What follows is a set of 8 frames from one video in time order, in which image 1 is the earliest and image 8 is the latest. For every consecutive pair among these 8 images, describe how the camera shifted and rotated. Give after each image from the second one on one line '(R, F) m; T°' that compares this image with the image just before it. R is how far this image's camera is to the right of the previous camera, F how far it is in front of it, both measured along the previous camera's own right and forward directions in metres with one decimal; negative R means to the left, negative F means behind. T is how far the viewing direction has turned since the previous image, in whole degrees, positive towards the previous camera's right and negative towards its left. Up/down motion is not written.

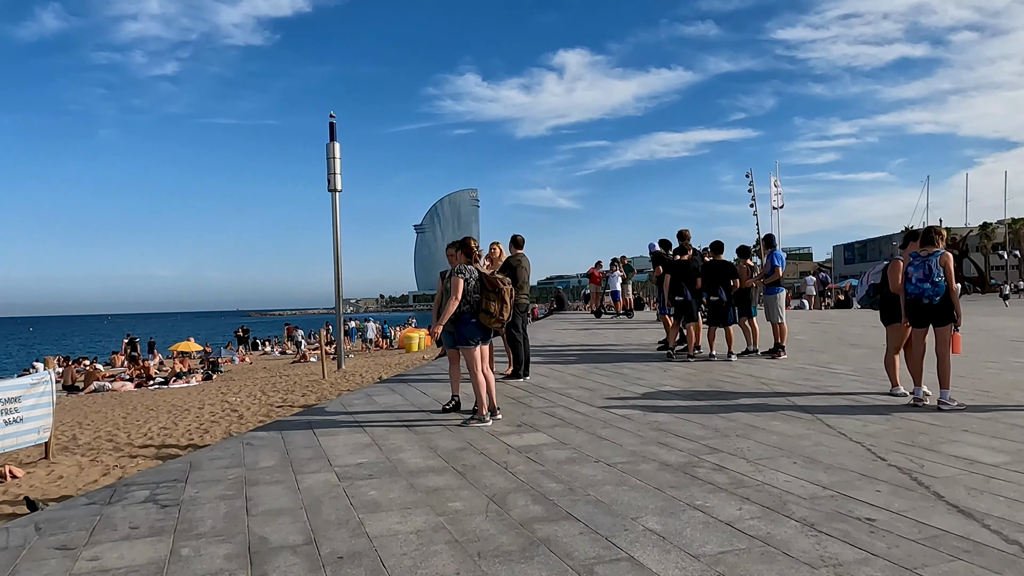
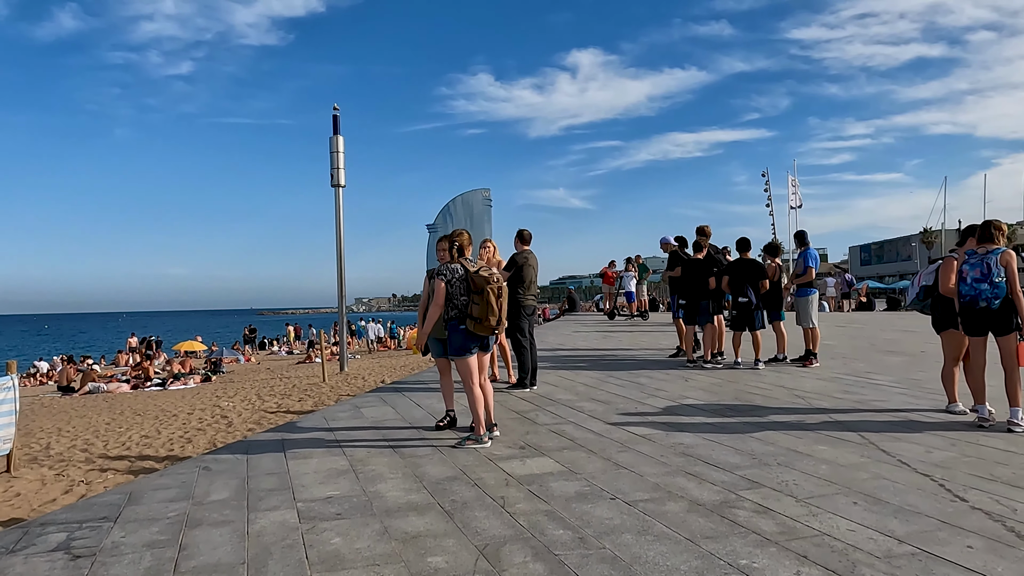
(+0.1, +0.8) m; -1°
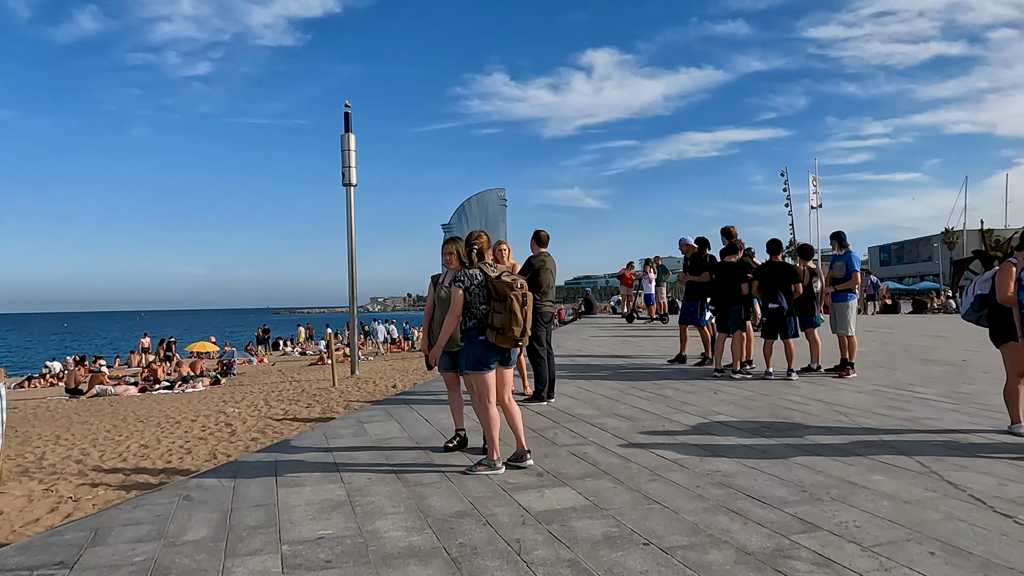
(0.0, +0.5) m; -1°
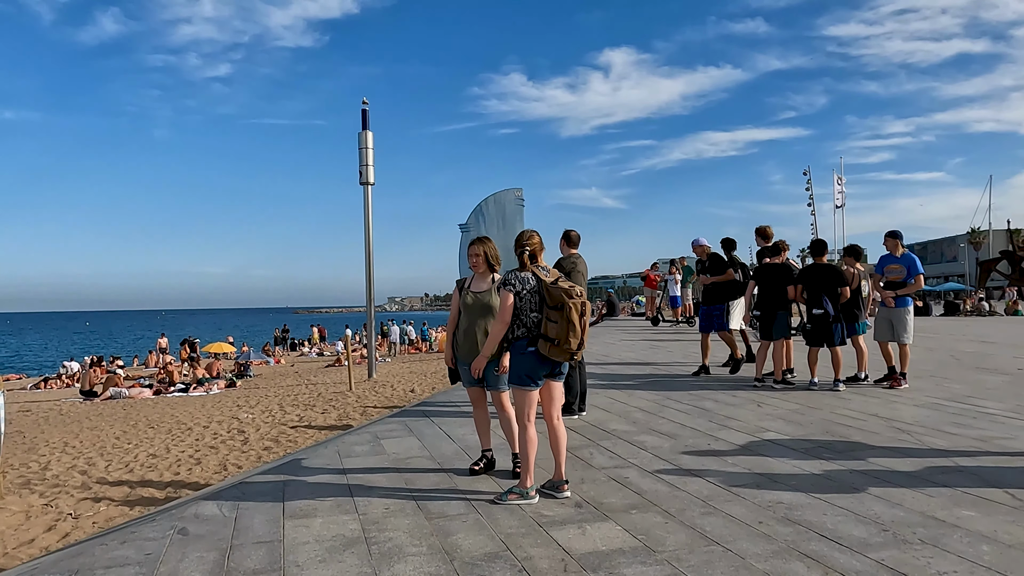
(-0.1, +0.5) m; -1°
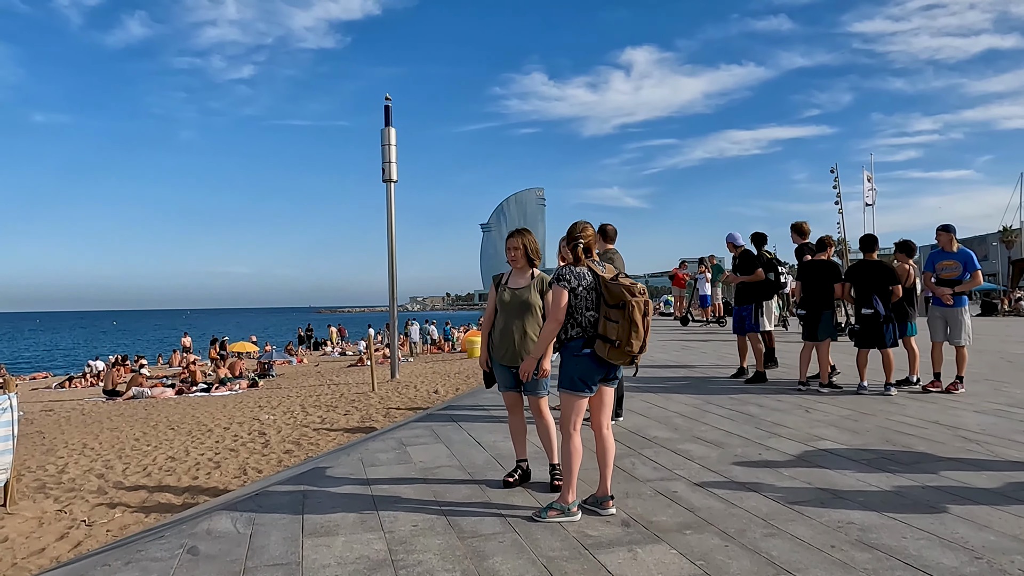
(-0.1, +0.4) m; -2°
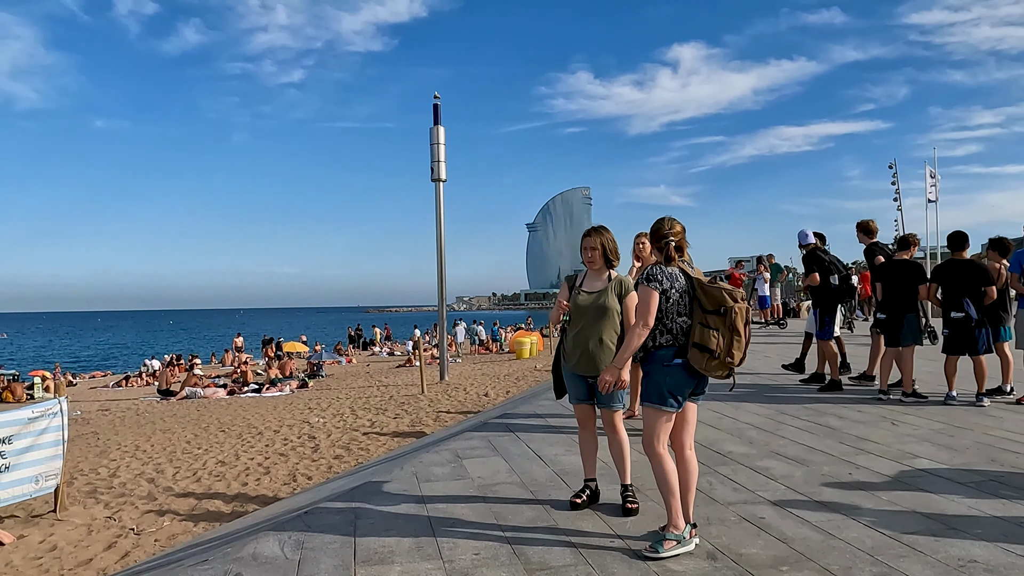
(-0.1, +0.4) m; -3°
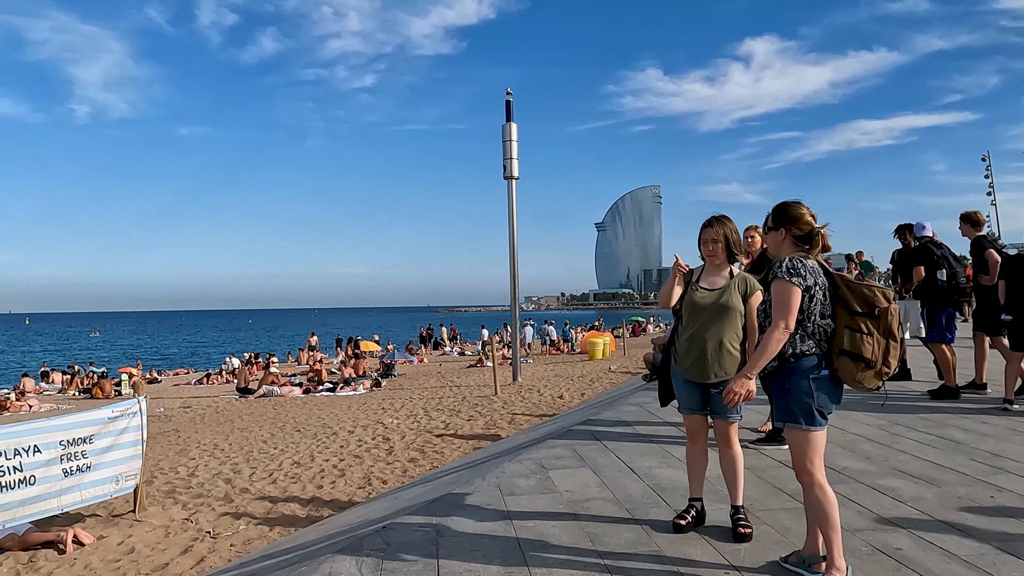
(-0.1, +0.4) m; -5°
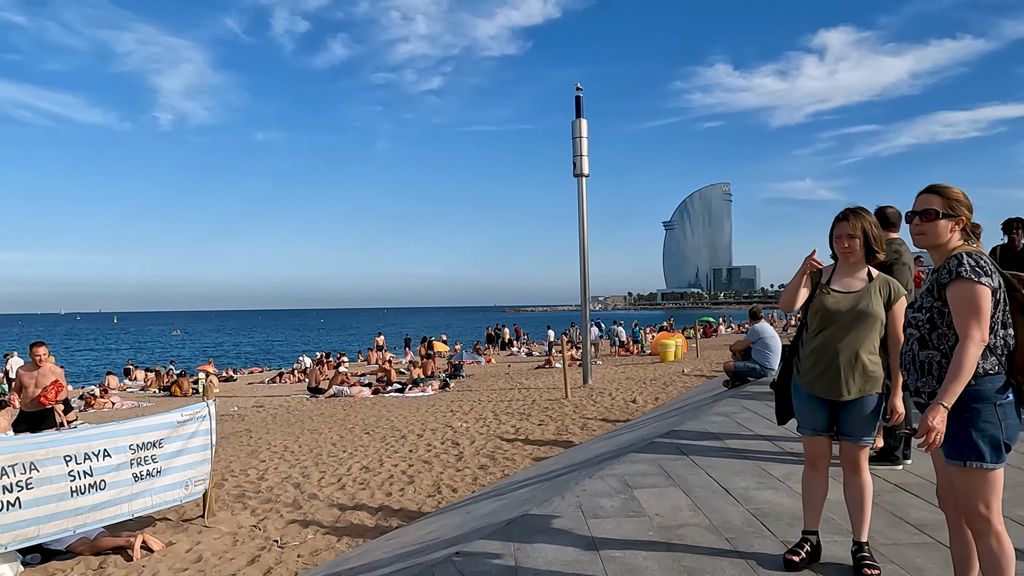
(-0.1, +0.4) m; -5°
